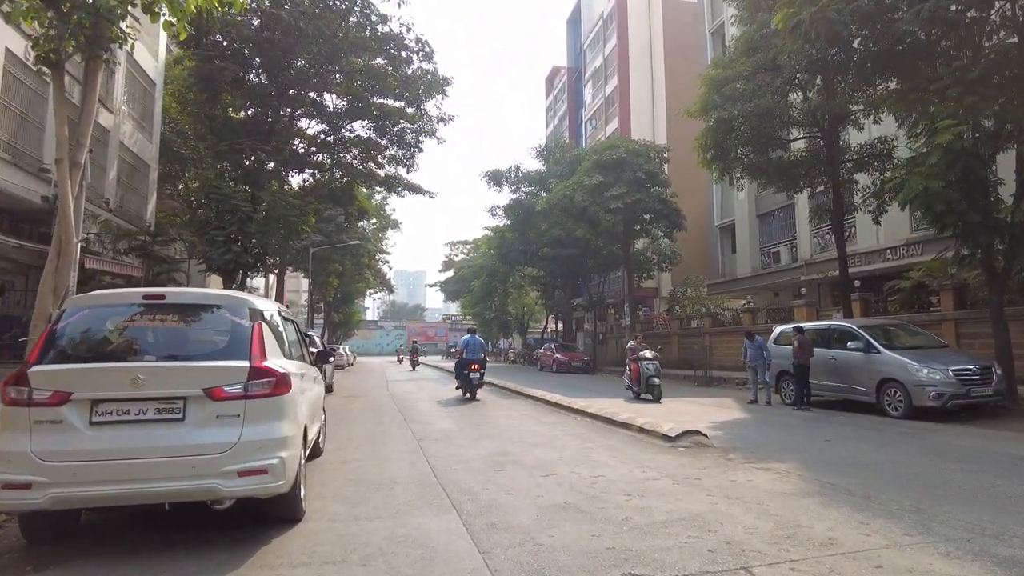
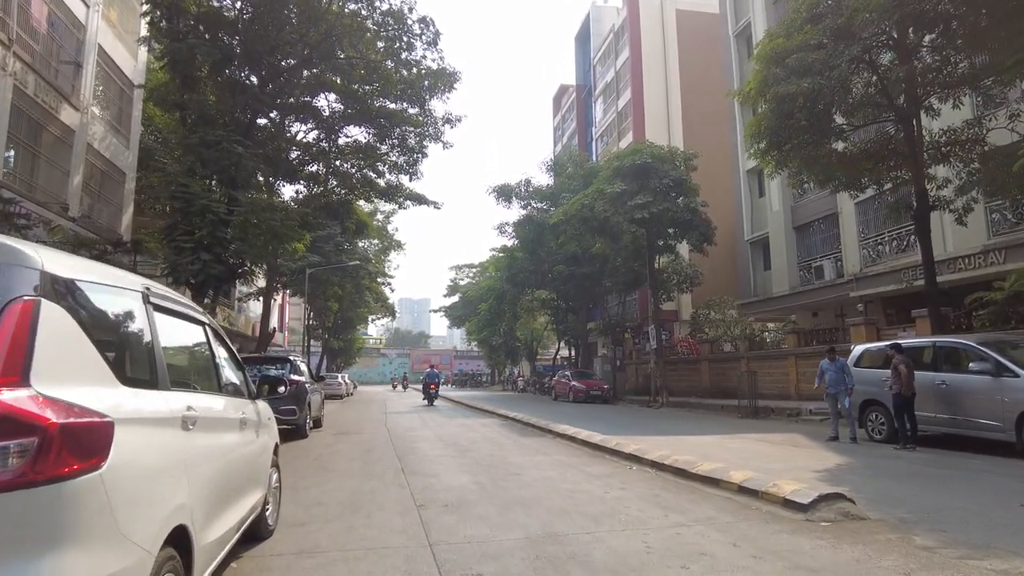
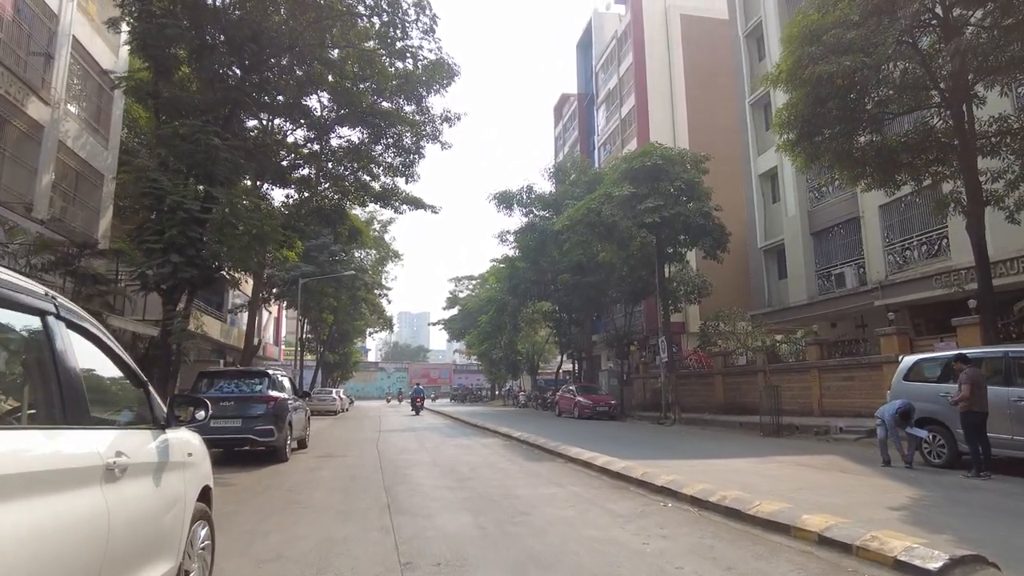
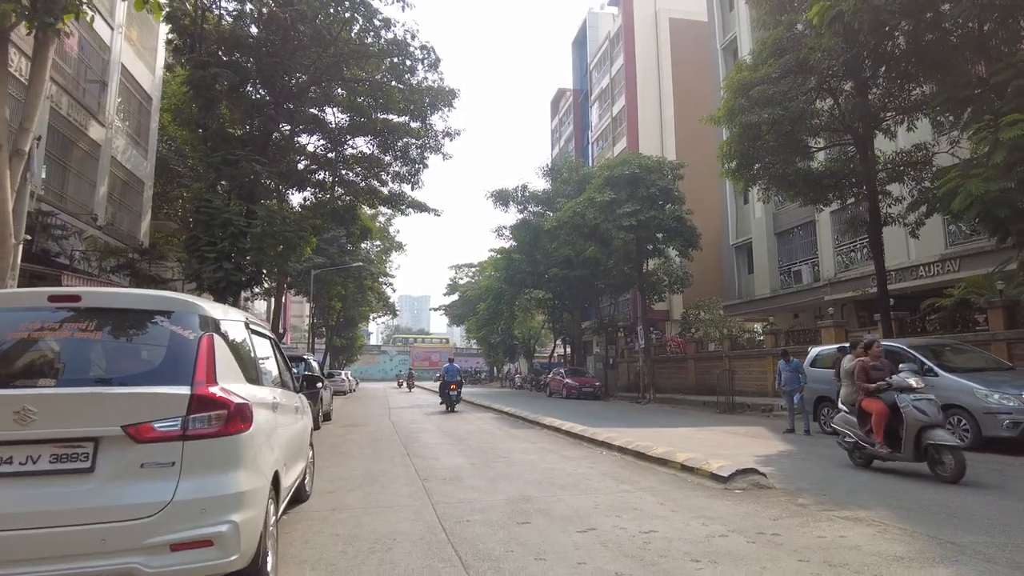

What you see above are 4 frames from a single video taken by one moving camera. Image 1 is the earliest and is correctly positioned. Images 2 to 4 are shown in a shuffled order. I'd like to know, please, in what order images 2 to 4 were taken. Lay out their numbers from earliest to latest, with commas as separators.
4, 2, 3
